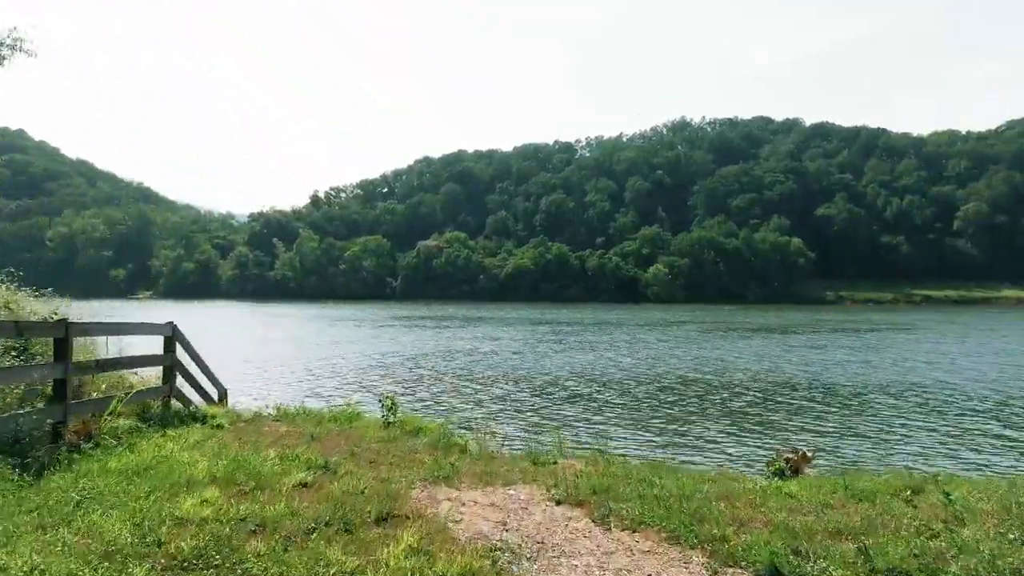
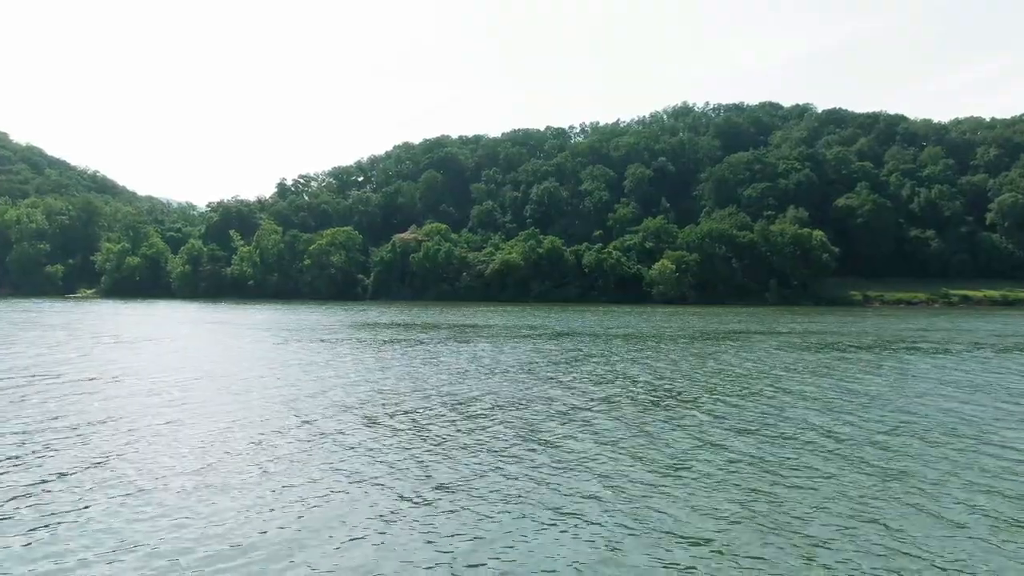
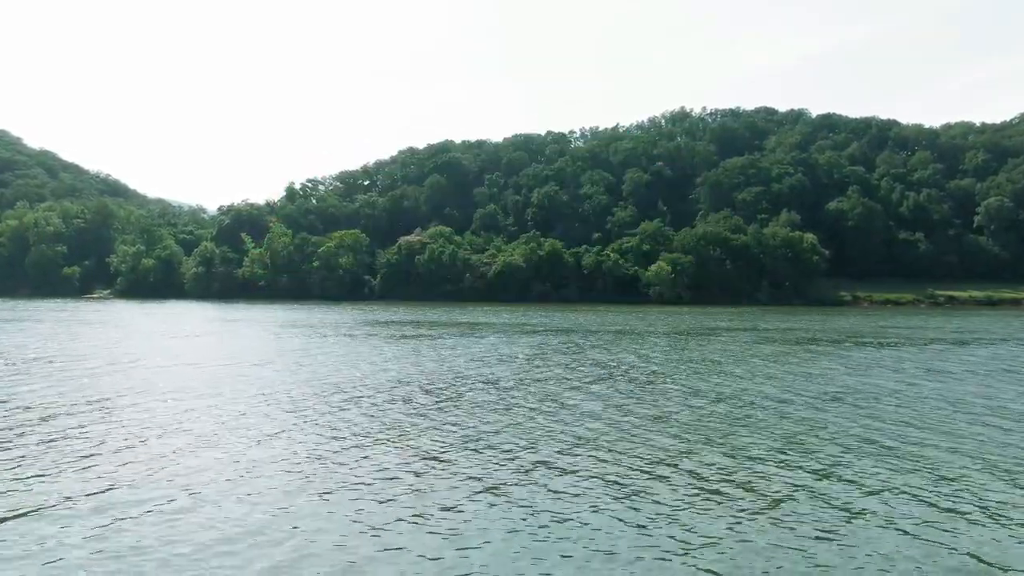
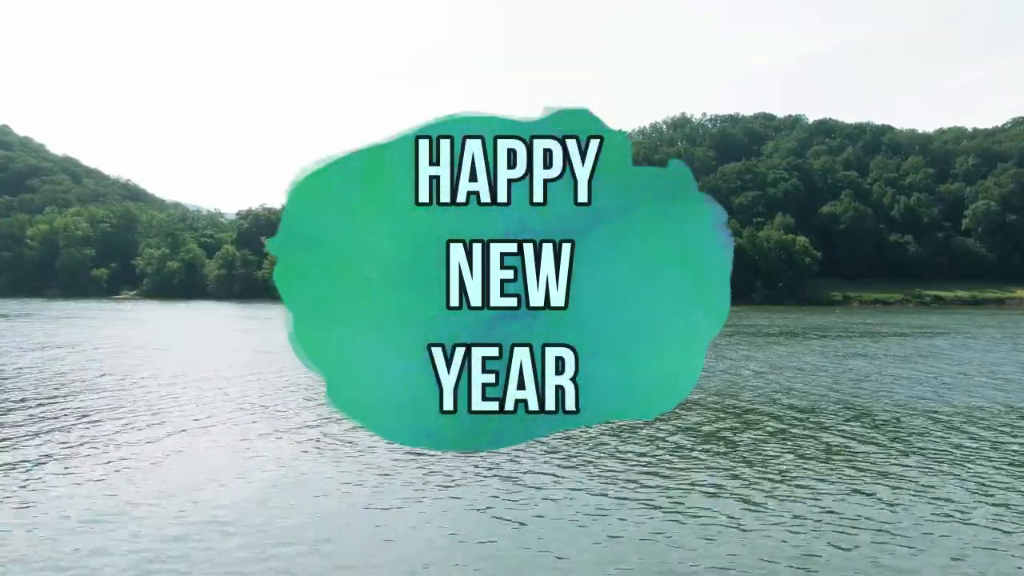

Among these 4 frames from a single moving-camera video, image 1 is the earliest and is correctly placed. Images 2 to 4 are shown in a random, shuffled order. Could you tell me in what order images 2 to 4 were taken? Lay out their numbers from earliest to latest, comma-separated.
4, 3, 2
